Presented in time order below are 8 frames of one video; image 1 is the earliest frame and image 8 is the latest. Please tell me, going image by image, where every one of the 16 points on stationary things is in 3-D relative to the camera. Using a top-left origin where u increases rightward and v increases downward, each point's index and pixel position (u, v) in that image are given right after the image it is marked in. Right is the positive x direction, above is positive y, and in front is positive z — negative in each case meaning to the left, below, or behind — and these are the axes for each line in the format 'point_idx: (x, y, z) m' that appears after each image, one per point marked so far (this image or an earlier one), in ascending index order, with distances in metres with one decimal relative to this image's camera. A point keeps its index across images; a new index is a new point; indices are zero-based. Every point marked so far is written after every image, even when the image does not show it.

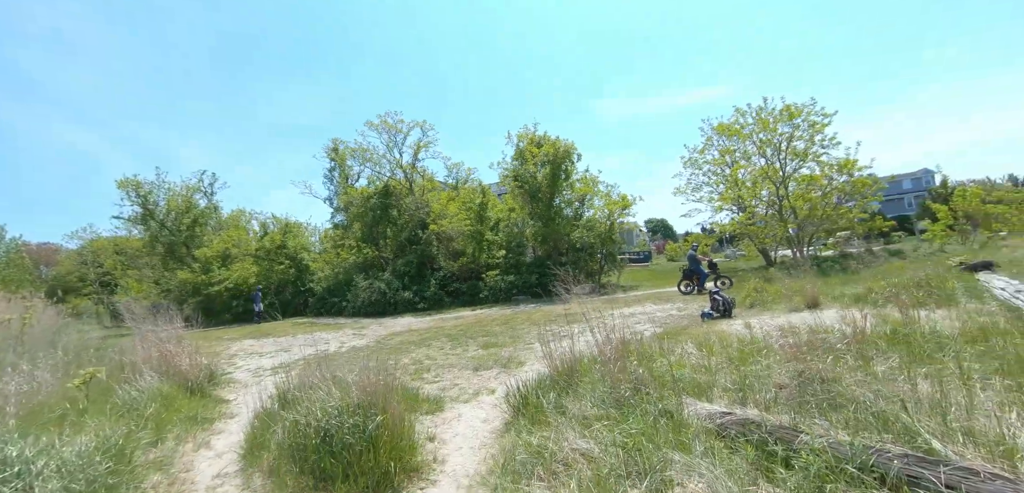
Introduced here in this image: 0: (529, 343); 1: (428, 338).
0: (+0.3, -2.0, +9.6) m
1: (-2.2, -2.4, +12.0) m
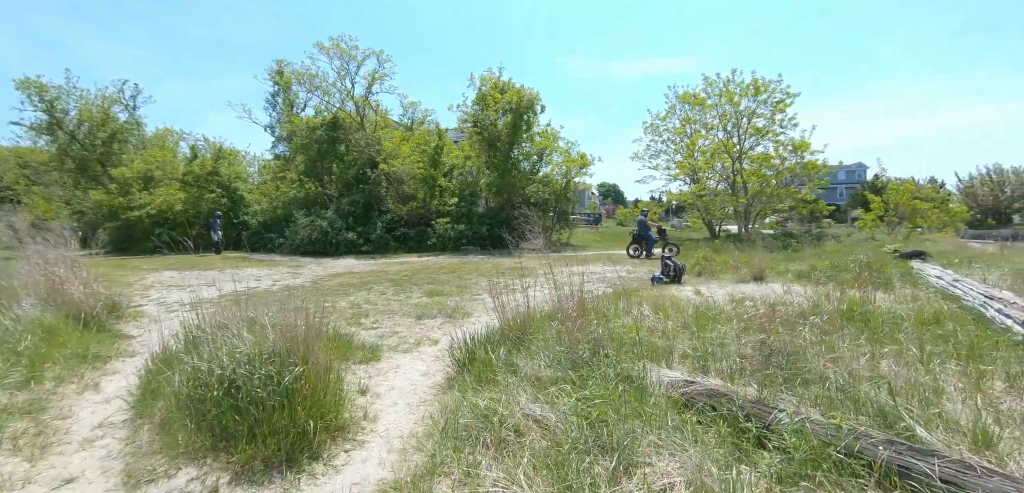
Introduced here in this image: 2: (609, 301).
0: (-0.7, -1.0, +9.2) m
1: (-3.6, -0.9, +11.3) m
2: (+1.5, -0.8, +6.8) m
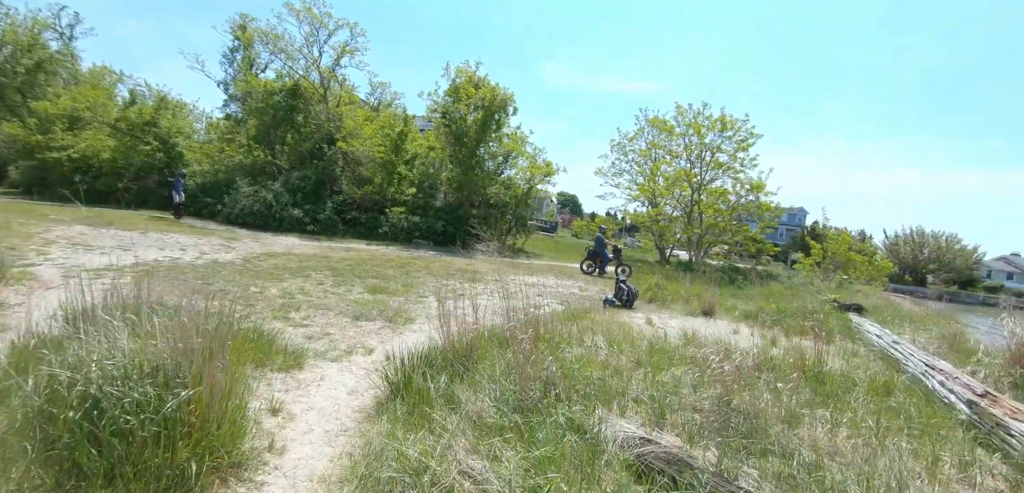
0: (-1.7, -1.0, +8.6) m
1: (-4.7, -0.5, +10.4) m
2: (+0.7, -1.1, +6.5) m
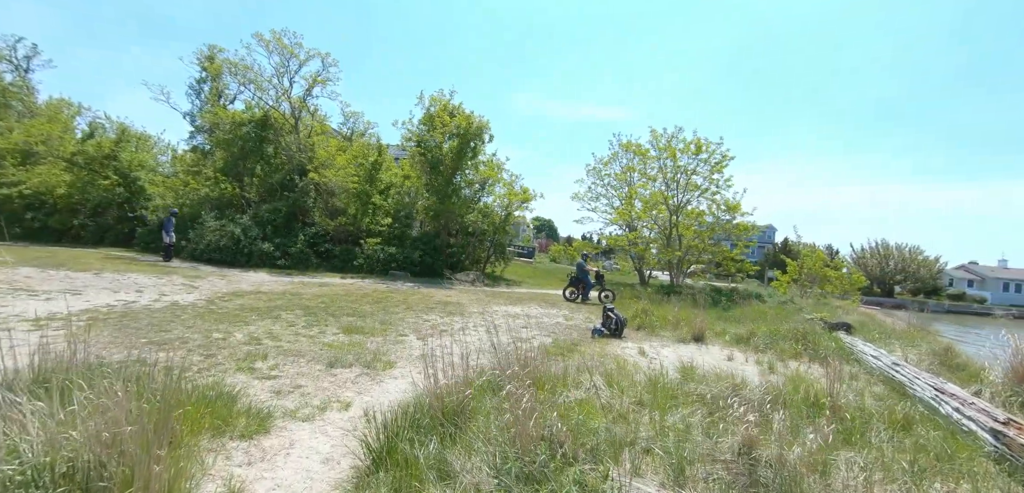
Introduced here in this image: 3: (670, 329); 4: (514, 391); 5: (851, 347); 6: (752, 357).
0: (-2.0, -1.6, +8.1) m
1: (-5.1, -1.3, +9.8) m
2: (+0.6, -1.6, +6.1) m
3: (+3.6, -1.9, +10.2) m
4: (0.0, -1.2, +3.9) m
5: (+6.4, -1.9, +8.5) m
6: (+4.3, -2.0, +8.1) m
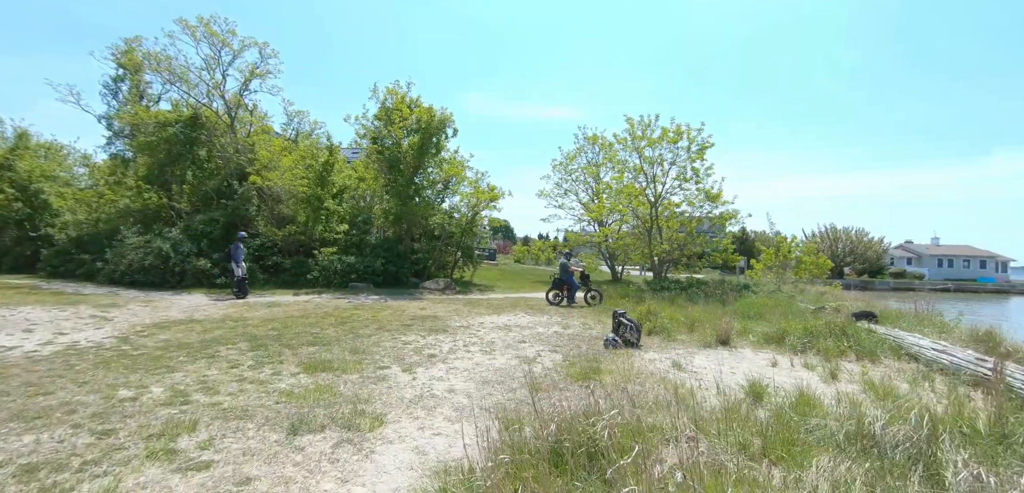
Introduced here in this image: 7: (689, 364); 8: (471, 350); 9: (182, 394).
0: (-1.8, -1.7, +6.4) m
1: (-5.1, -1.6, +7.7) m
2: (+0.9, -1.6, +4.7) m
3: (+3.5, -1.7, +9.0) m
4: (+0.5, -1.2, +2.4) m
5: (+6.5, -1.6, +7.6) m
6: (+4.5, -1.8, +7.0) m
7: (+2.7, -1.8, +7.0) m
8: (-0.7, -1.8, +7.9) m
9: (-3.7, -1.6, +5.0) m
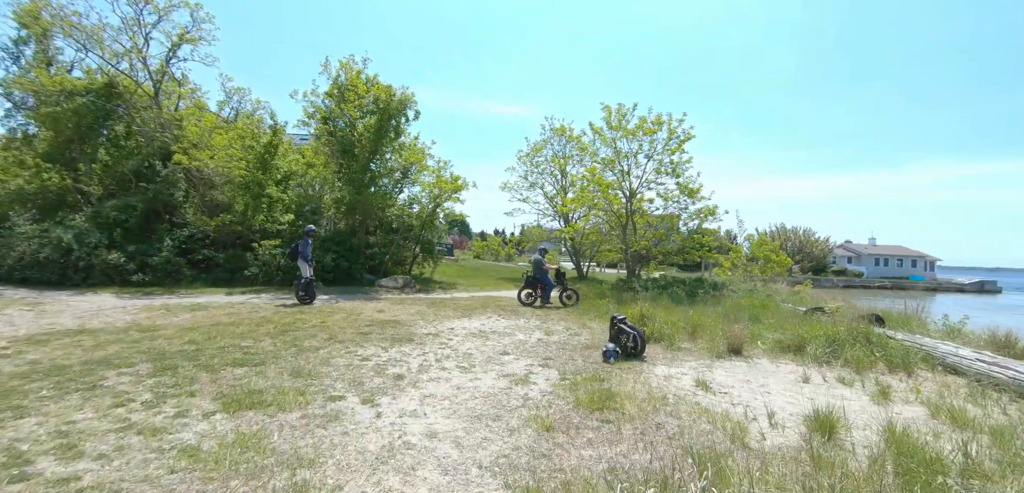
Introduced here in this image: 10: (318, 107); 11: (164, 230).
0: (-1.9, -1.6, +4.8) m
1: (-5.2, -1.5, +5.8) m
2: (+1.0, -1.5, +3.4) m
3: (+3.1, -1.7, +7.9) m
4: (+0.9, -1.2, +1.1) m
5: (+6.3, -1.6, +6.9) m
6: (+4.3, -1.8, +6.1) m
7: (+2.5, -1.8, +5.9) m
8: (-0.9, -1.7, +6.4) m
9: (-3.6, -1.5, +3.3) m
10: (-7.9, +5.7, +18.4) m
11: (-12.8, +0.6, +16.6) m
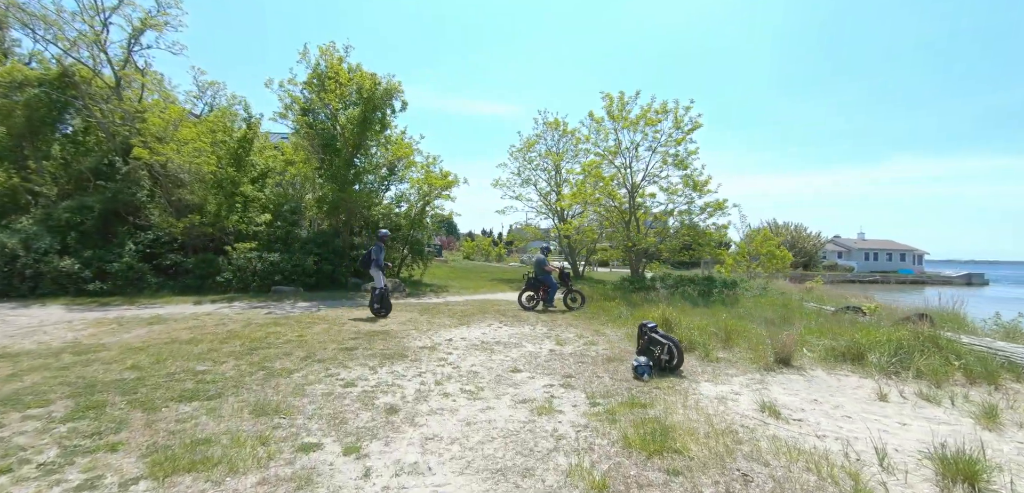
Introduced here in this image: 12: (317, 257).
0: (-1.6, -1.6, +3.7) m
1: (-5.0, -1.5, +4.6) m
2: (+1.3, -1.5, +2.3) m
3: (+3.3, -1.6, +6.9) m
4: (+1.2, -1.2, 0.0) m
5: (+6.5, -1.4, +5.9) m
6: (+4.5, -1.7, +5.1) m
7: (+2.8, -1.7, +4.8) m
8: (-0.7, -1.7, +5.3) m
9: (-3.3, -1.6, +2.1) m
10: (-8.1, +5.6, +17.0) m
11: (-12.9, +0.5, +15.1) m
12: (-7.2, -0.4, +16.7) m
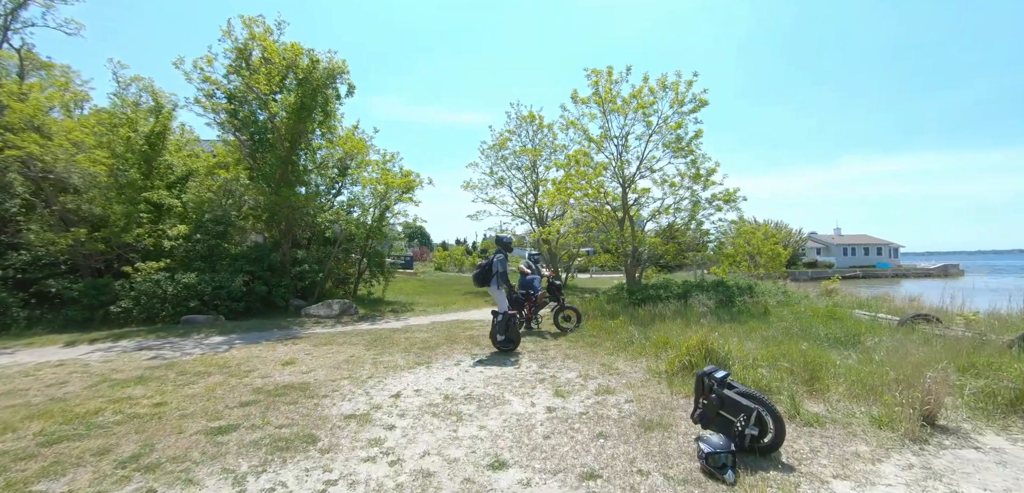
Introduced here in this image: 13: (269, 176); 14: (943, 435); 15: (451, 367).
0: (-1.6, -1.7, +1.0) m
1: (-5.1, -1.7, +1.7) m
2: (+1.3, -1.4, -0.3) m
3: (+3.1, -1.5, +4.5) m
4: (+1.4, -1.0, -2.5) m
5: (+6.3, -1.2, +3.7) m
6: (+4.4, -1.5, +2.7) m
7: (+2.7, -1.6, +2.3) m
8: (-0.8, -1.7, +2.6) m
9: (-3.2, -1.6, -0.7) m
10: (-9.1, +5.0, +14.1) m
11: (-13.6, -0.2, +11.8) m
12: (-8.0, -0.9, +13.7) m
13: (-7.5, +2.1, +14.1) m
14: (+3.5, -1.5, +3.7) m
15: (-0.9, -1.8, +6.9) m
